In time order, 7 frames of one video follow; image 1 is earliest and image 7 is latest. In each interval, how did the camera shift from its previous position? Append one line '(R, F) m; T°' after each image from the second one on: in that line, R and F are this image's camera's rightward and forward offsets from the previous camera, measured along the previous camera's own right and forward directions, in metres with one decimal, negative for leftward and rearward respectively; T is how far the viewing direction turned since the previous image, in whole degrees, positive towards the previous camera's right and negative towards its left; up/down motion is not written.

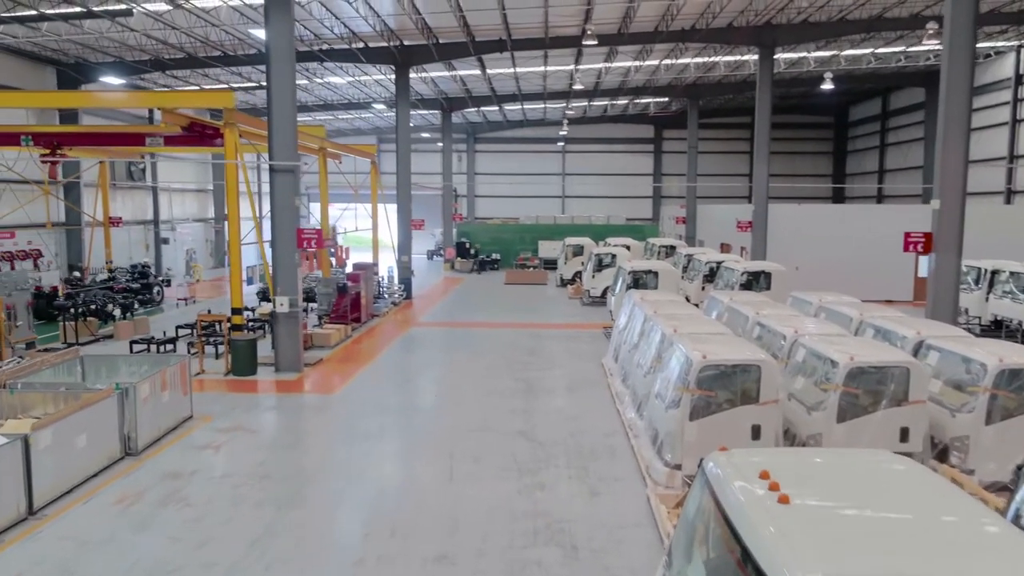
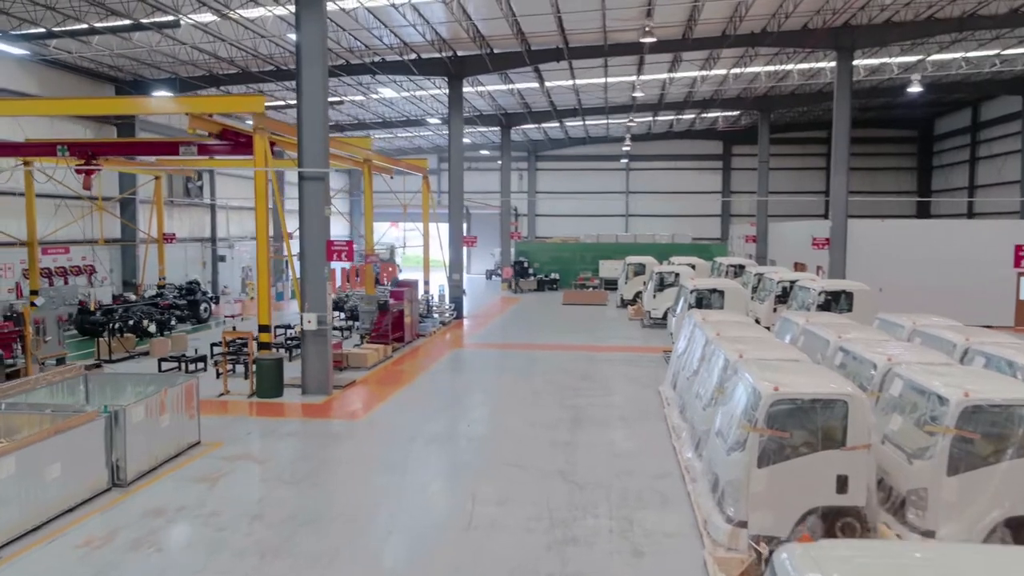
(+0.3, +1.1) m; -5°
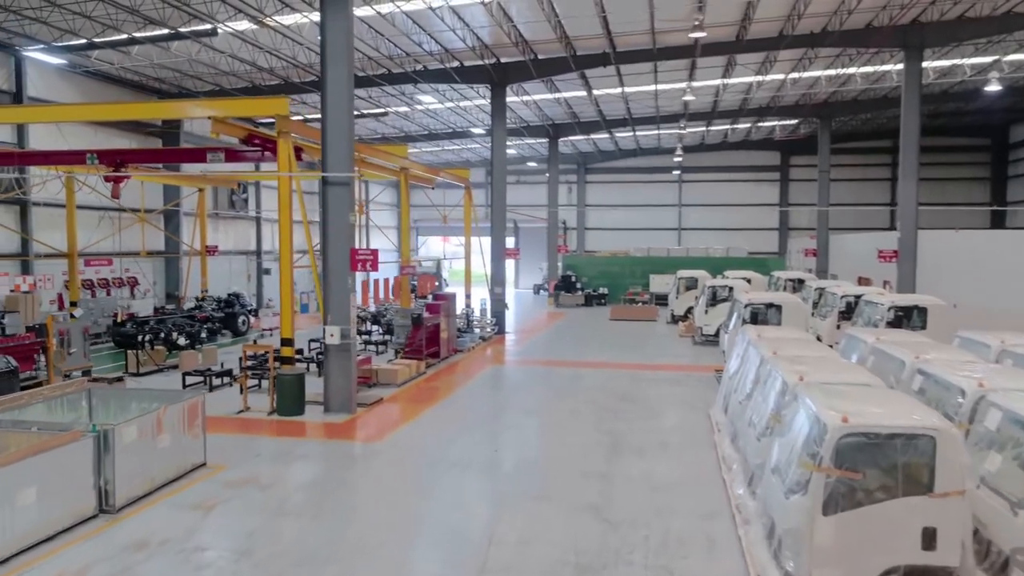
(+0.2, +0.8) m; -4°
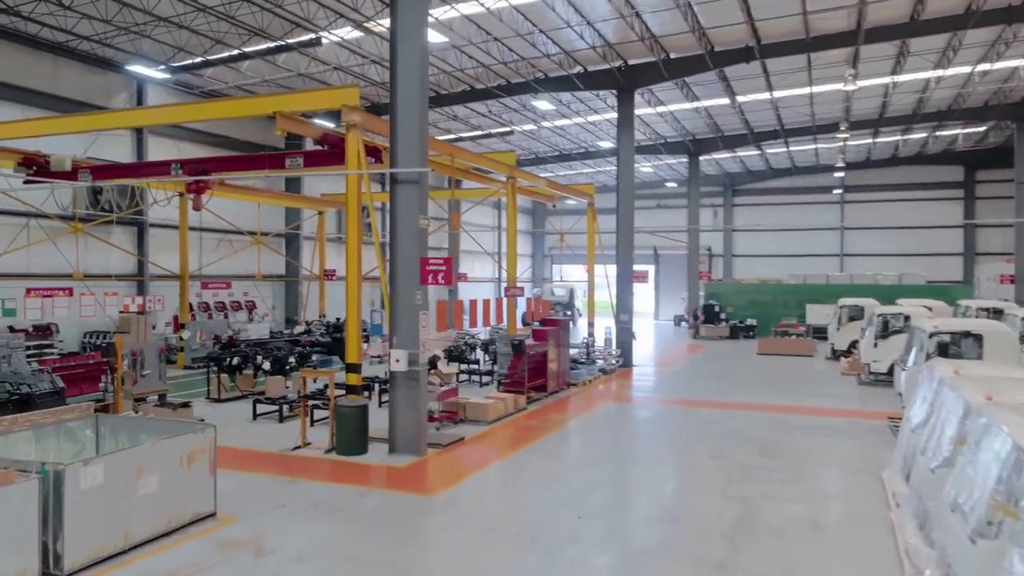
(+0.5, +2.0) m; -11°
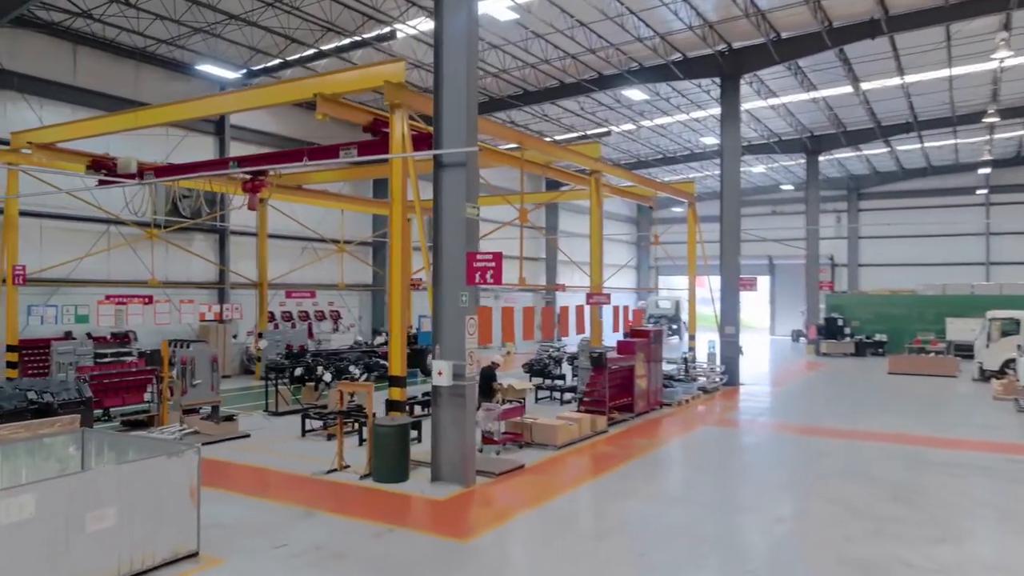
(+0.5, +1.4) m; -8°
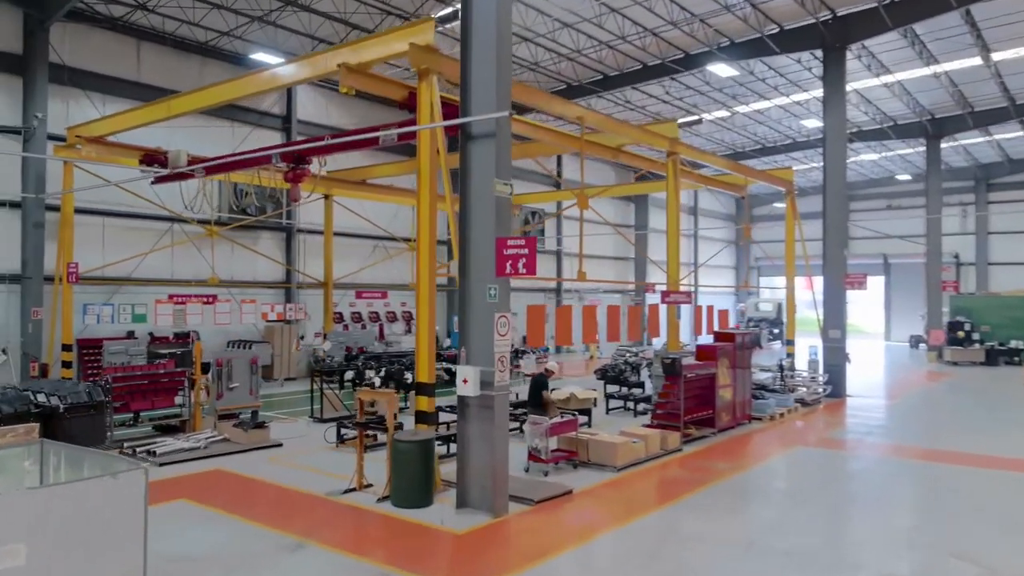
(+0.5, +1.2) m; -7°
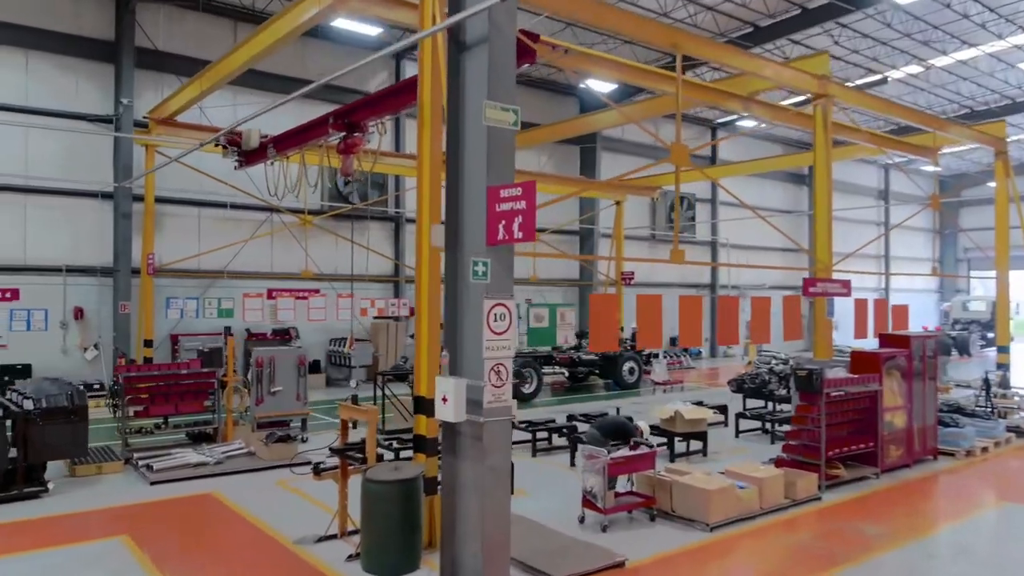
(+0.9, +2.1) m; -13°
